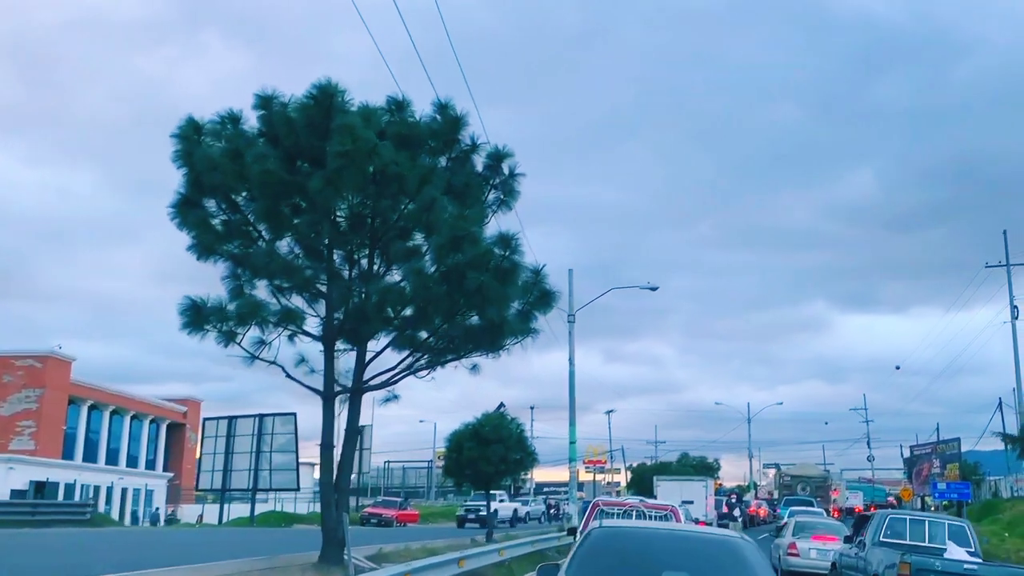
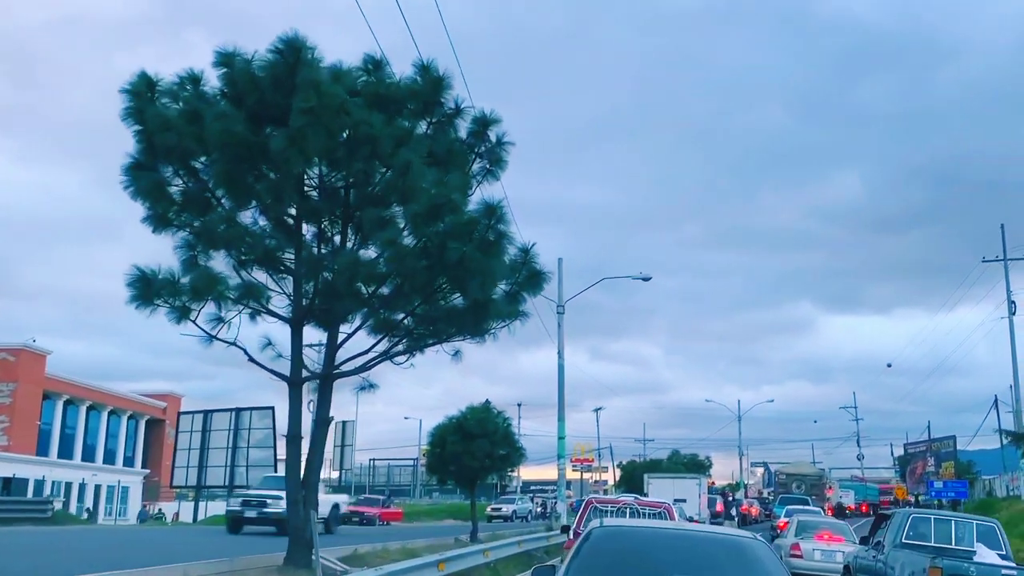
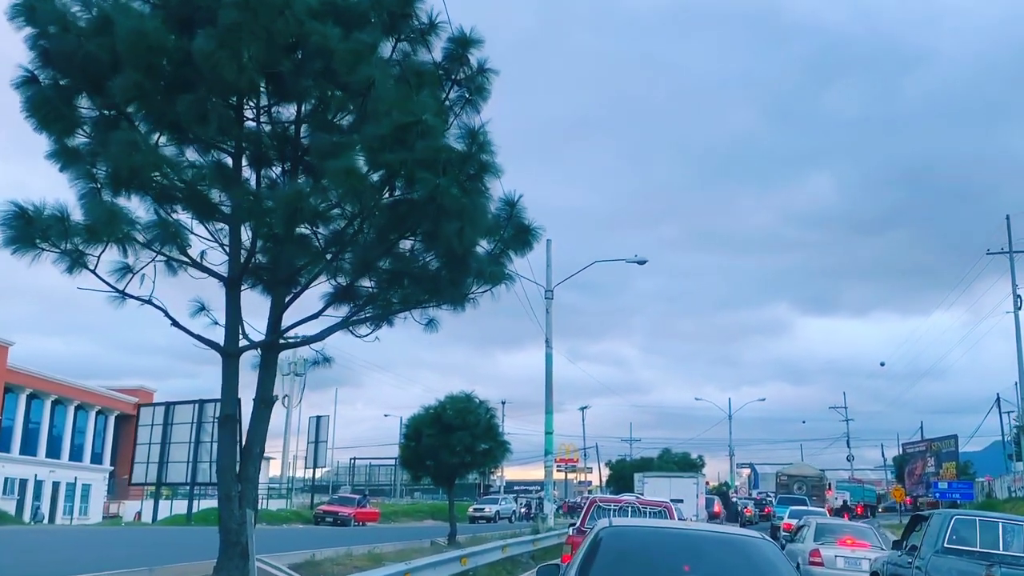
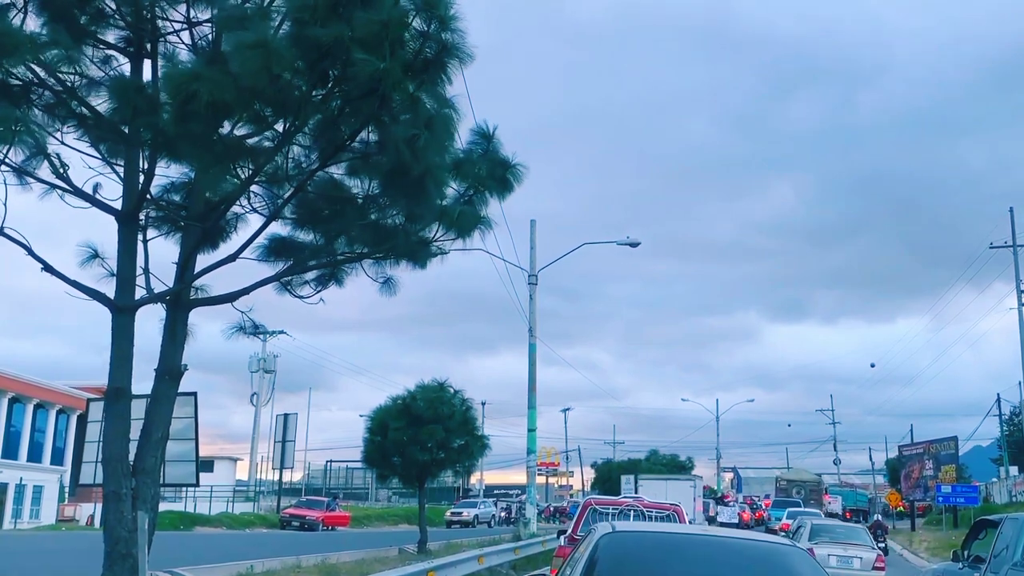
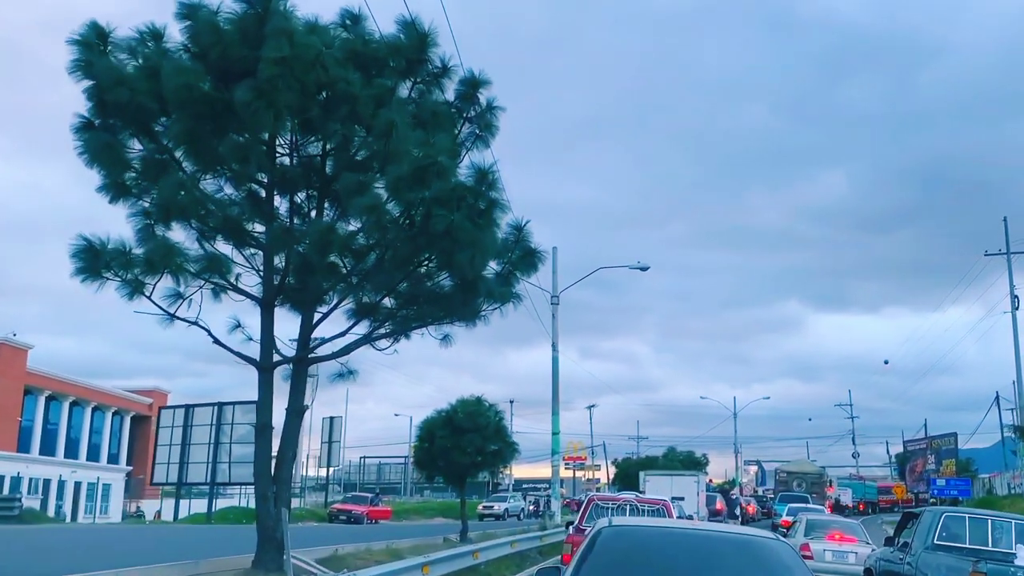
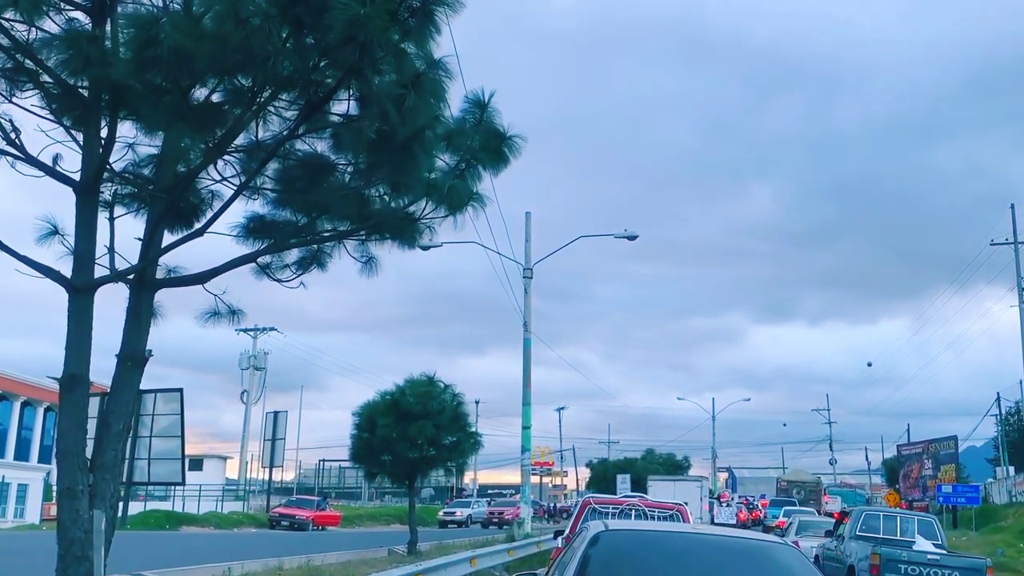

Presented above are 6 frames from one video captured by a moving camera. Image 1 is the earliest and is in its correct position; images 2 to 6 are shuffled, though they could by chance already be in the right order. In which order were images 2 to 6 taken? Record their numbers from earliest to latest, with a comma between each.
2, 5, 3, 4, 6
